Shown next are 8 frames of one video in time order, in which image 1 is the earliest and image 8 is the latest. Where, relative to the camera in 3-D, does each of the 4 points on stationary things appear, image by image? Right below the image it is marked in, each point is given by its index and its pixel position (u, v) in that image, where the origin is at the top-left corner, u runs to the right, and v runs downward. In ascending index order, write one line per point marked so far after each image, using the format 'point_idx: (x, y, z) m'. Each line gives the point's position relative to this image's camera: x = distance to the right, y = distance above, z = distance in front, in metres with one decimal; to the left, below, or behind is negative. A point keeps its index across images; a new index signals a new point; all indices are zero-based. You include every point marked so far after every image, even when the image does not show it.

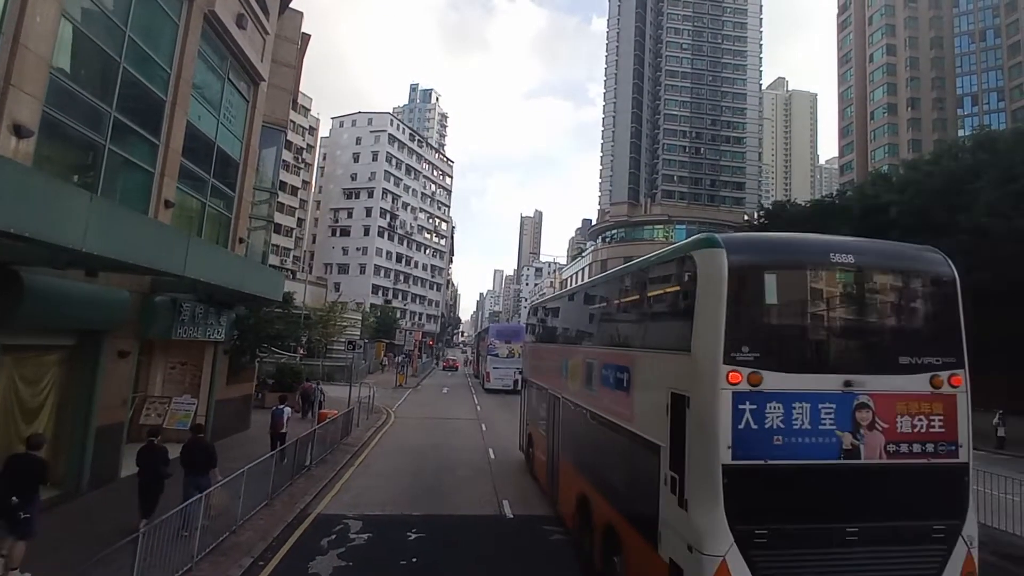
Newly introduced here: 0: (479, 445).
0: (-1.1, -4.9, +19.4) m
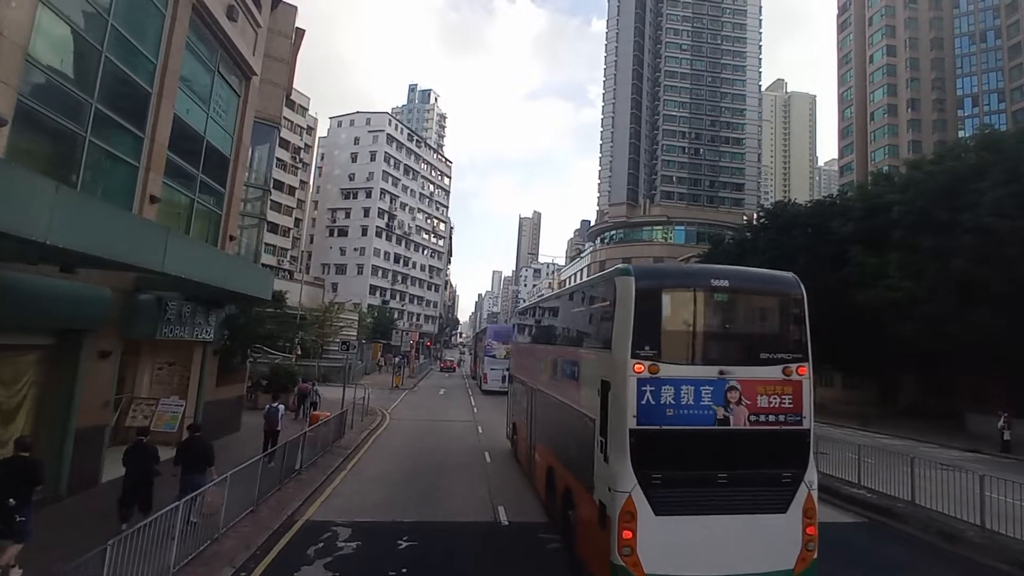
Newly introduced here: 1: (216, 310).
0: (-1.2, -4.9, +19.0) m
1: (-7.6, -0.6, +15.9) m
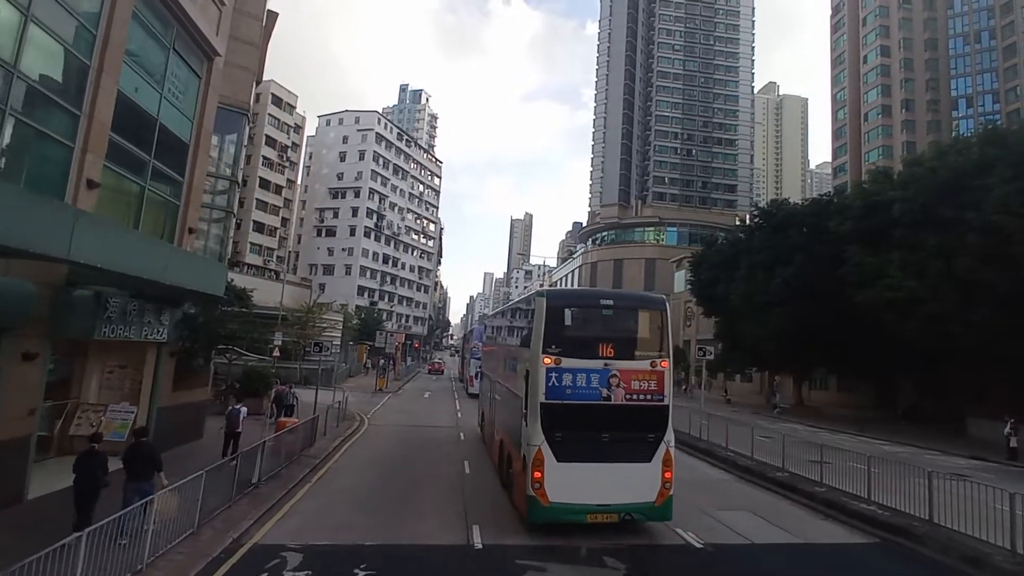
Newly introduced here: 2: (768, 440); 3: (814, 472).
0: (-1.7, -4.9, +17.8) m
1: (-8.0, -0.5, +14.6) m
2: (+6.9, -4.0, +16.8) m
3: (+7.1, -4.3, +14.6) m
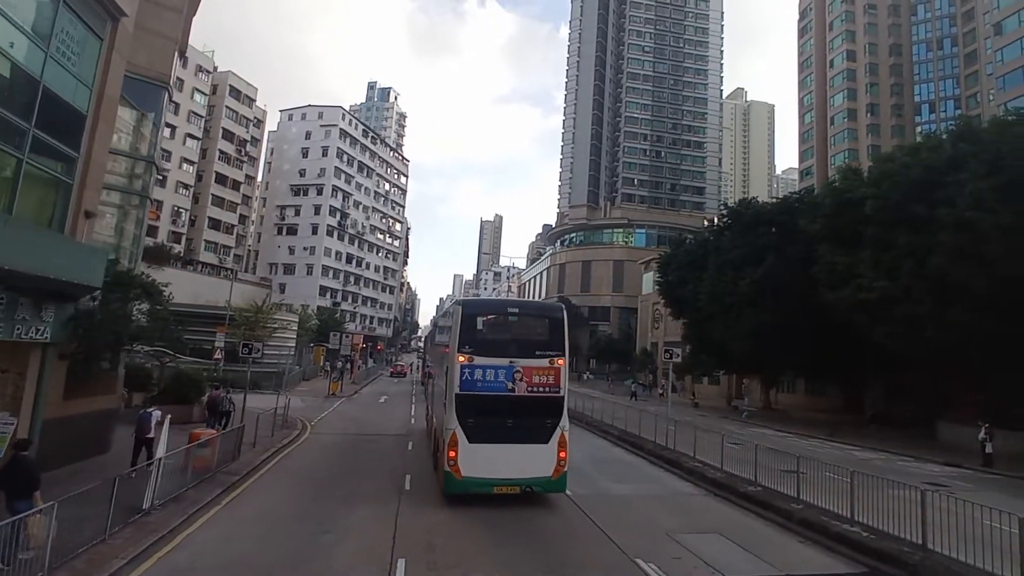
0: (-3.0, -4.7, +16.1) m
1: (-9.1, -0.3, +12.6) m
2: (+5.6, -3.9, +15.5) m
3: (+5.9, -4.3, +13.3) m
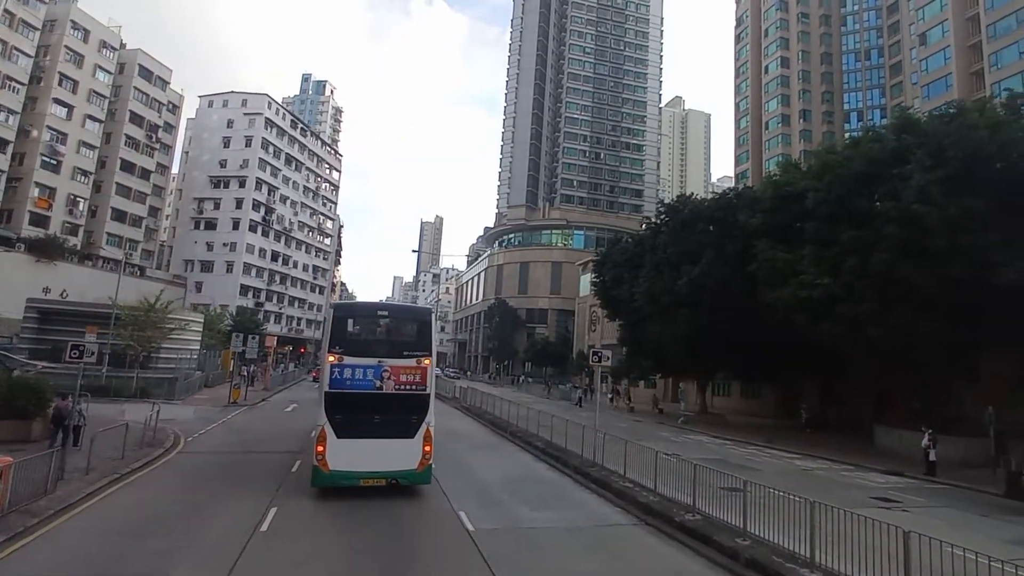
0: (-5.2, -4.5, +13.1) m
1: (-10.9, 0.0, +9.1) m
2: (+3.5, -3.7, +13.3) m
3: (+4.0, -4.1, +11.1) m
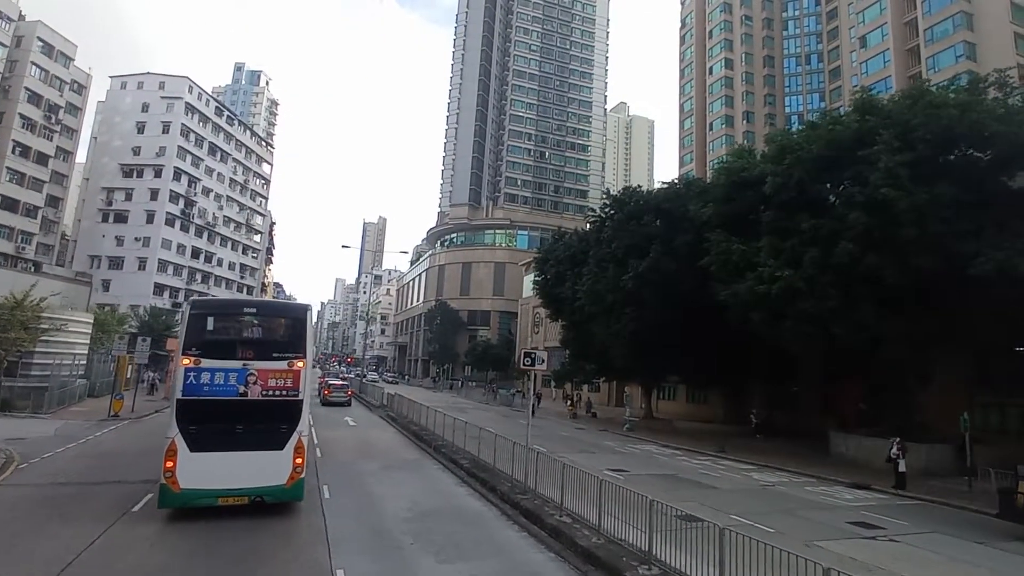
0: (-6.8, -4.1, +9.5) m
1: (-12.1, +0.4, +5.1) m
2: (+1.9, -3.4, +10.5) m
3: (+2.6, -3.8, +8.3) m
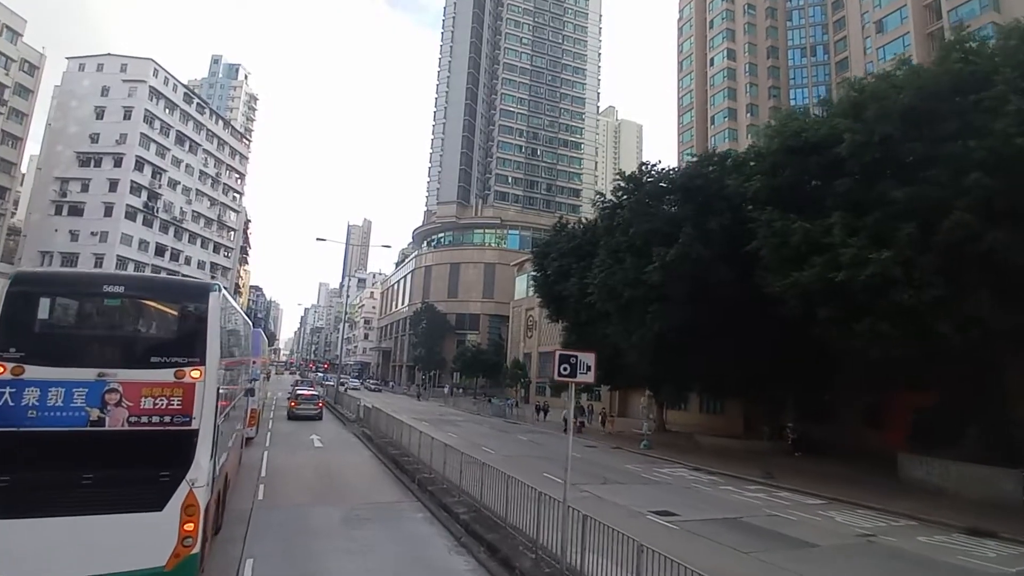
0: (-6.3, -3.6, +4.5) m
1: (-11.5, +1.0, 0.0) m
2: (+2.3, -2.9, +5.7) m
3: (+3.1, -3.2, +3.6) m
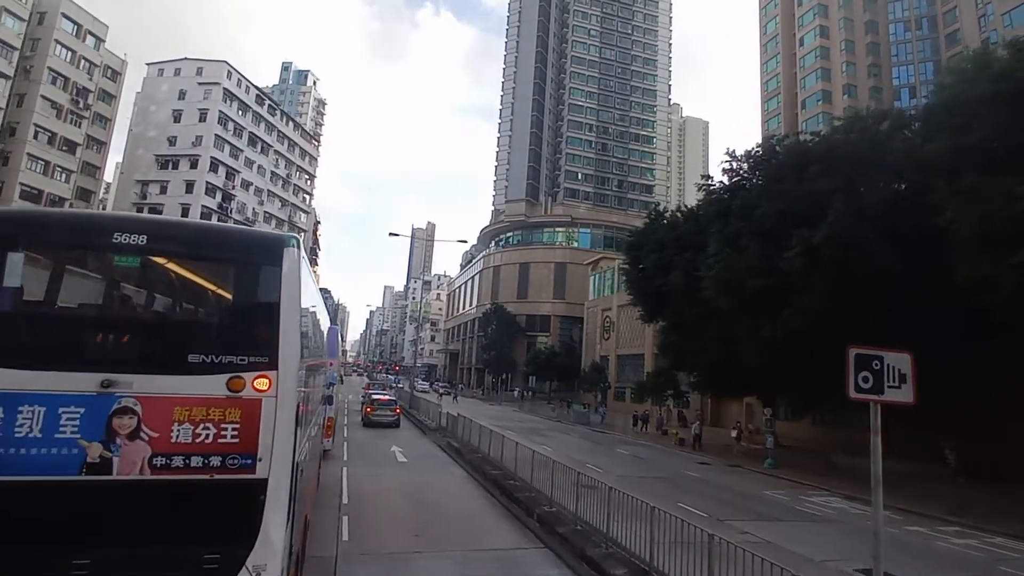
0: (-4.5, -3.3, +1.7) m
1: (-10.2, +1.3, -2.2) m
2: (+4.1, -2.5, +2.0) m
3: (+4.7, -2.8, -0.2) m
